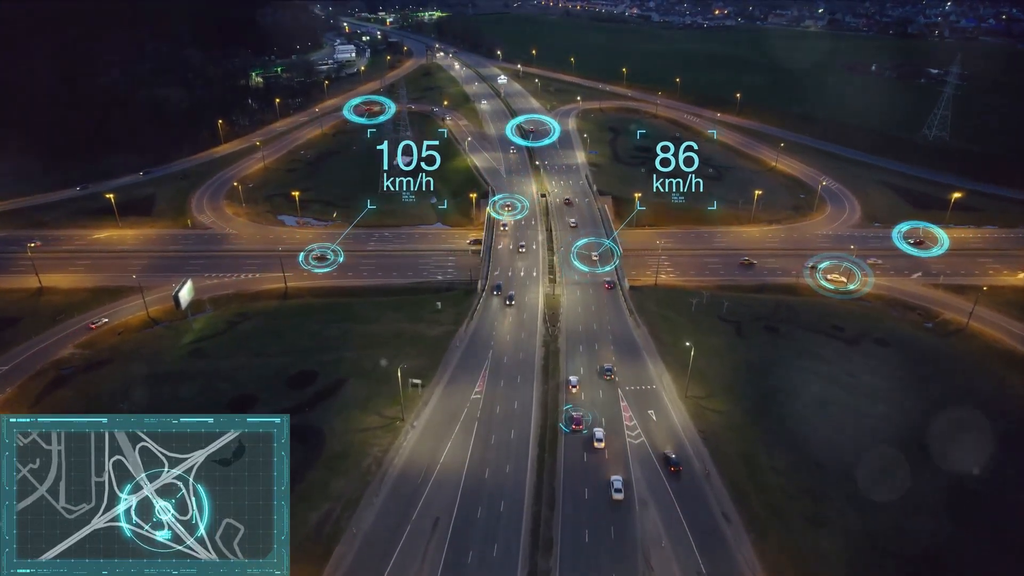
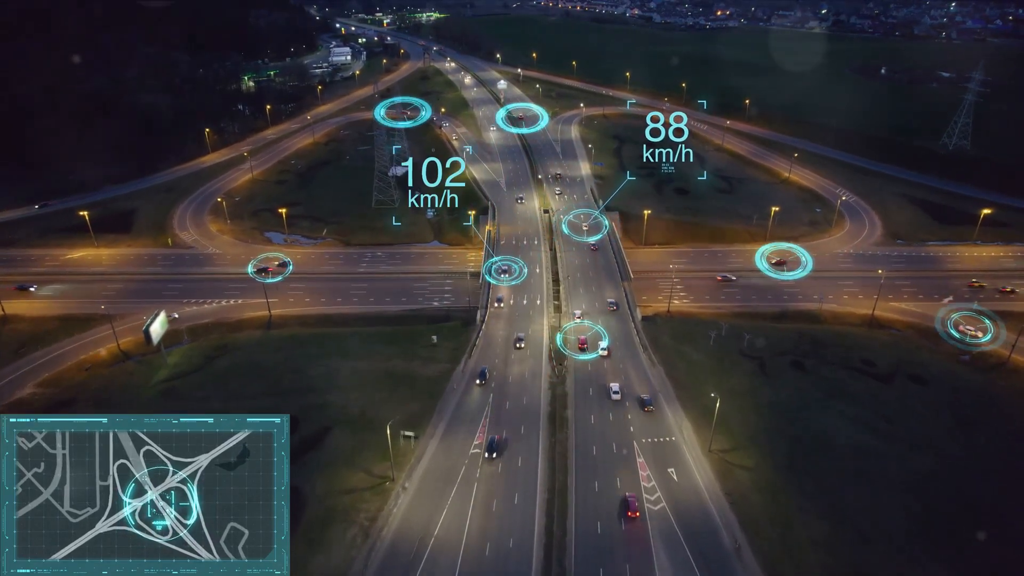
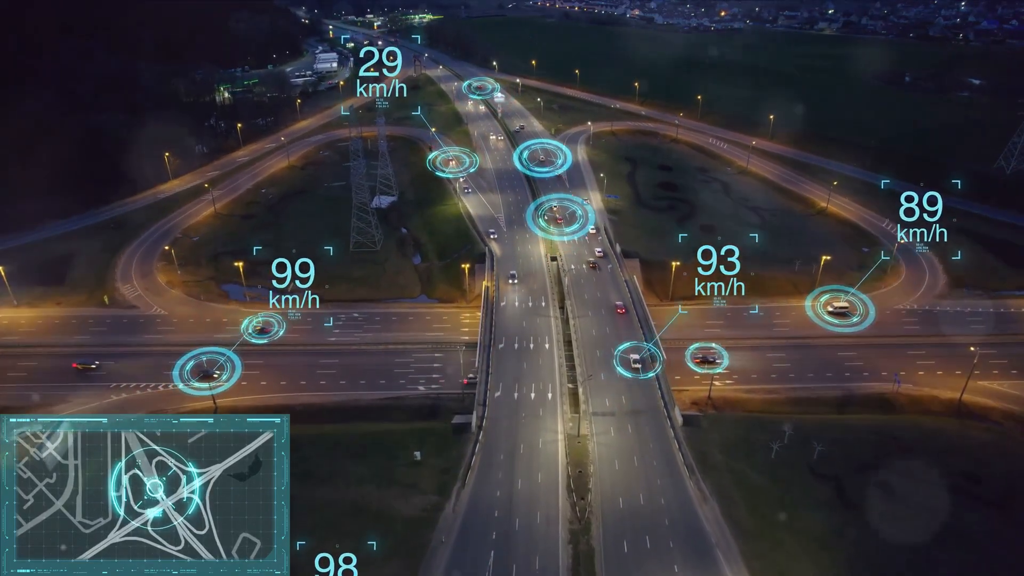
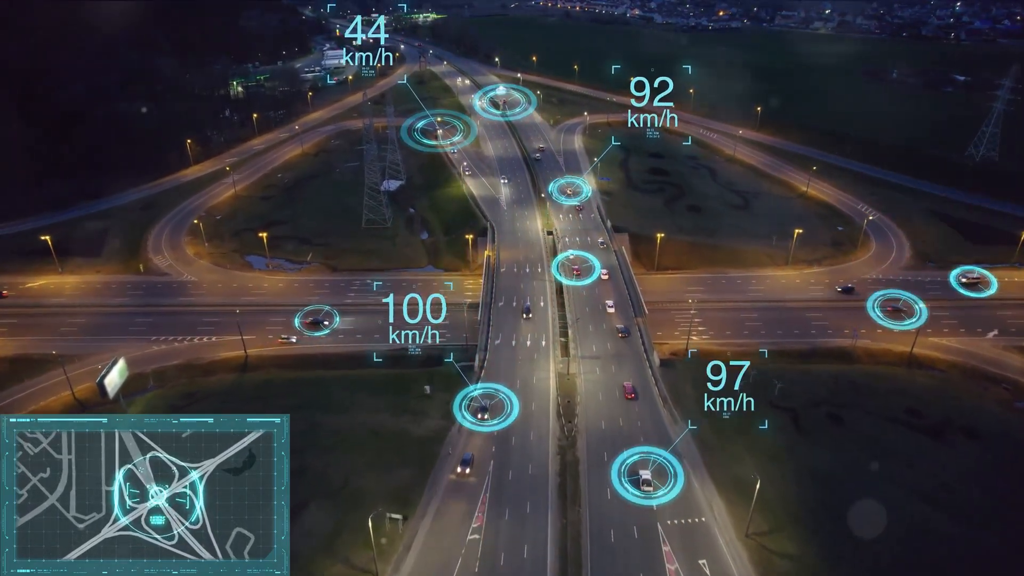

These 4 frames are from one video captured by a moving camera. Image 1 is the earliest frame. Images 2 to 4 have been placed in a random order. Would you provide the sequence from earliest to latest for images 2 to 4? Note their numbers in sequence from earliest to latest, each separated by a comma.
2, 4, 3
